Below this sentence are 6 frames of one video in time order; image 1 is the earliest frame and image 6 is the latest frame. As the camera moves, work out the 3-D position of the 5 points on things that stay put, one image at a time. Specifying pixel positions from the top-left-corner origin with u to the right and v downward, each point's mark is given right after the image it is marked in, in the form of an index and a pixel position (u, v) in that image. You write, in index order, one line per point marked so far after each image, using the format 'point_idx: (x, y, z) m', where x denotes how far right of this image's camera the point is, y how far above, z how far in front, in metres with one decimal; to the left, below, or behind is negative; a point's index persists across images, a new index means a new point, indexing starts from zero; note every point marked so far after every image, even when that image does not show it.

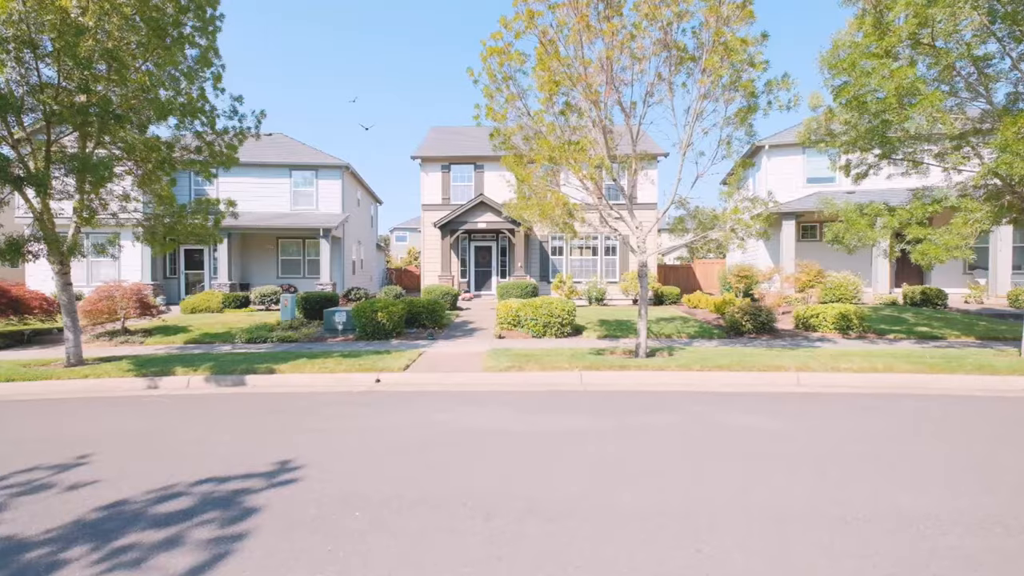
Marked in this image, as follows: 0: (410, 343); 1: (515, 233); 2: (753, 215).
0: (-2.2, -1.2, +10.8) m
1: (+0.1, +2.0, +18.1) m
2: (+4.3, +1.3, +8.5) m
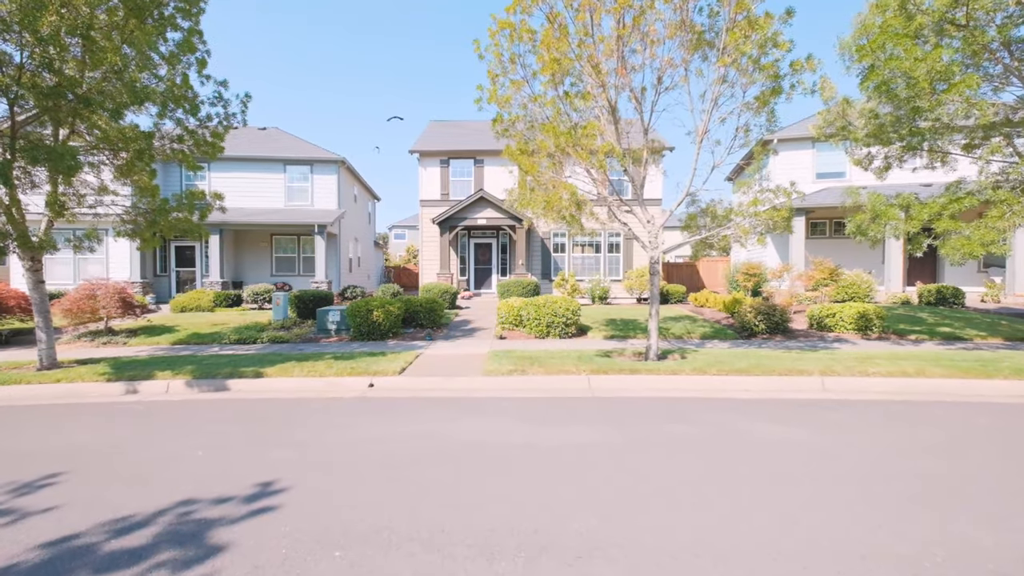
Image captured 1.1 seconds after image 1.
0: (-2.2, -1.1, +10.3) m
1: (+0.2, +2.0, +17.6) m
2: (+4.3, +1.3, +8.0) m
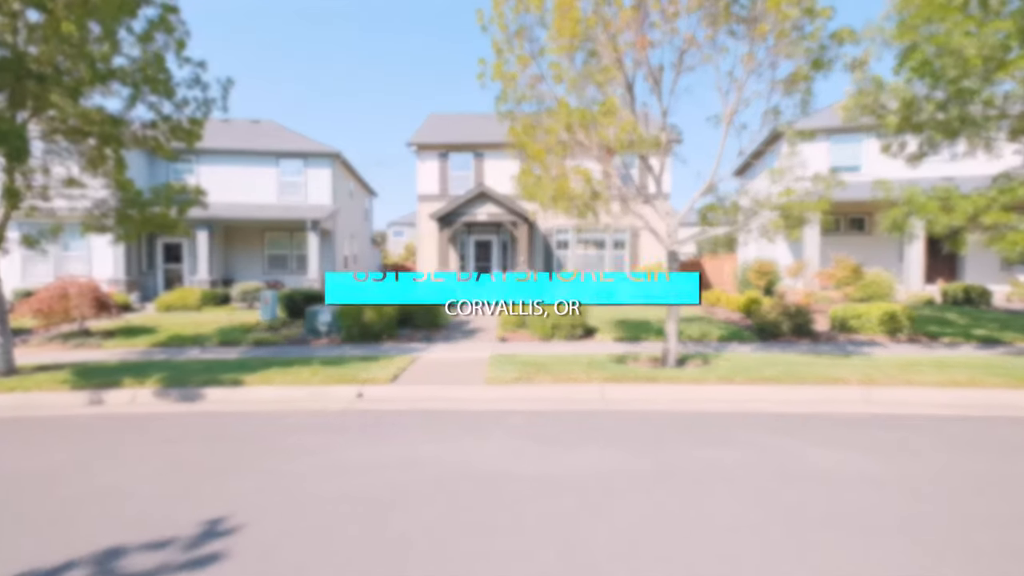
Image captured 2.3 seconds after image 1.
0: (-2.1, -1.1, +9.6) m
1: (+0.2, +2.1, +16.9) m
2: (+4.4, +1.3, +7.3) m
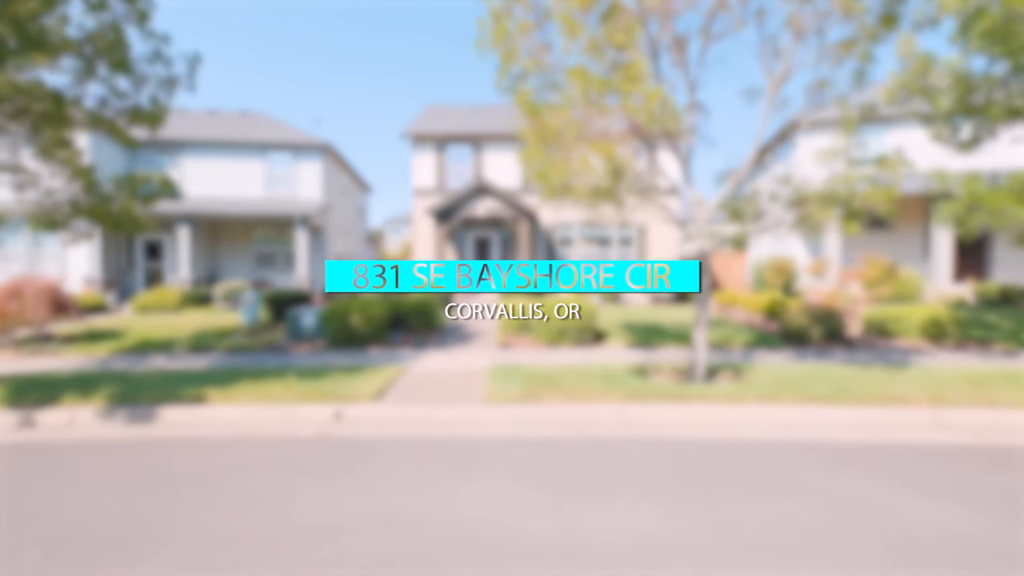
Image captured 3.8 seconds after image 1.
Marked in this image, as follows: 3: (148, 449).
0: (-2.1, -1.1, +8.6) m
1: (+0.2, +2.1, +15.9) m
2: (+4.4, +1.3, +6.3) m
3: (-3.5, -1.6, +4.8) m
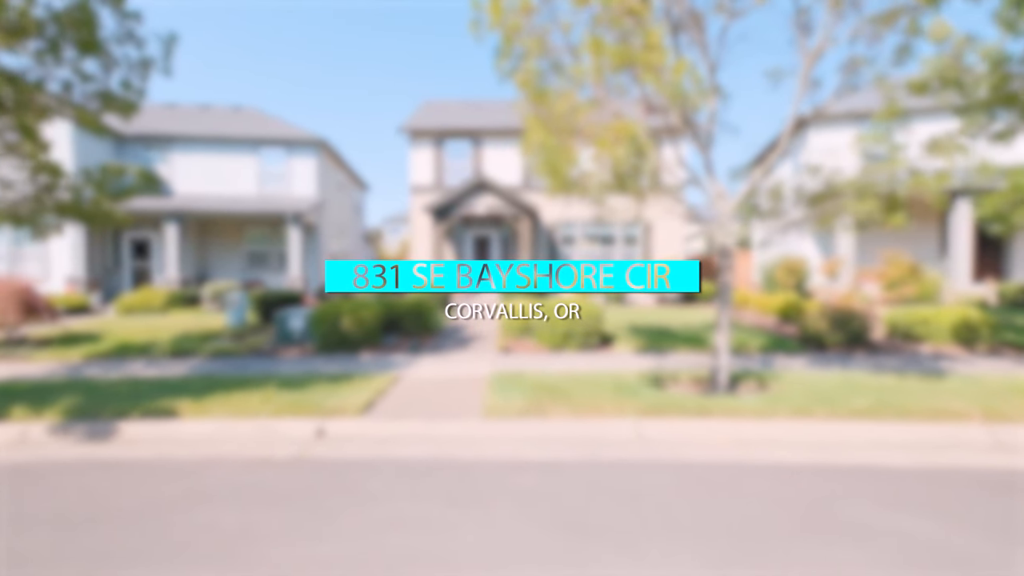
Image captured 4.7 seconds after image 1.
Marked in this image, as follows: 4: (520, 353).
0: (-2.1, -1.2, +8.0) m
1: (+0.2, +2.1, +15.3) m
2: (+4.5, +1.3, +5.8) m
3: (-3.5, -1.6, +4.2) m
4: (+0.1, -1.1, +8.3) m
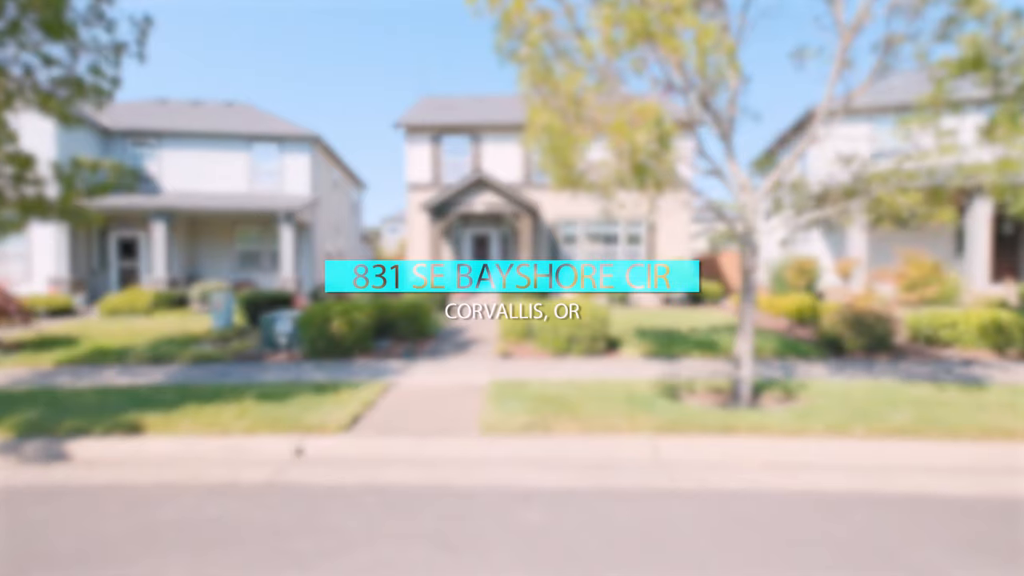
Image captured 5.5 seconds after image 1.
0: (-2.1, -1.2, +7.5) m
1: (+0.2, +2.1, +14.8) m
2: (+4.5, +1.3, +5.2) m
3: (-3.5, -1.6, +3.7) m
4: (+0.1, -1.1, +7.7) m
